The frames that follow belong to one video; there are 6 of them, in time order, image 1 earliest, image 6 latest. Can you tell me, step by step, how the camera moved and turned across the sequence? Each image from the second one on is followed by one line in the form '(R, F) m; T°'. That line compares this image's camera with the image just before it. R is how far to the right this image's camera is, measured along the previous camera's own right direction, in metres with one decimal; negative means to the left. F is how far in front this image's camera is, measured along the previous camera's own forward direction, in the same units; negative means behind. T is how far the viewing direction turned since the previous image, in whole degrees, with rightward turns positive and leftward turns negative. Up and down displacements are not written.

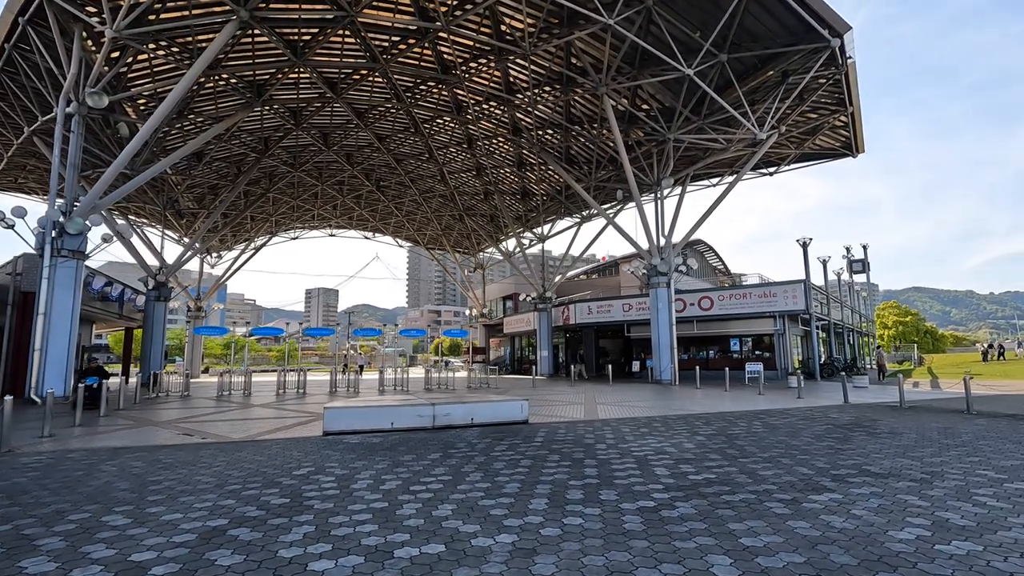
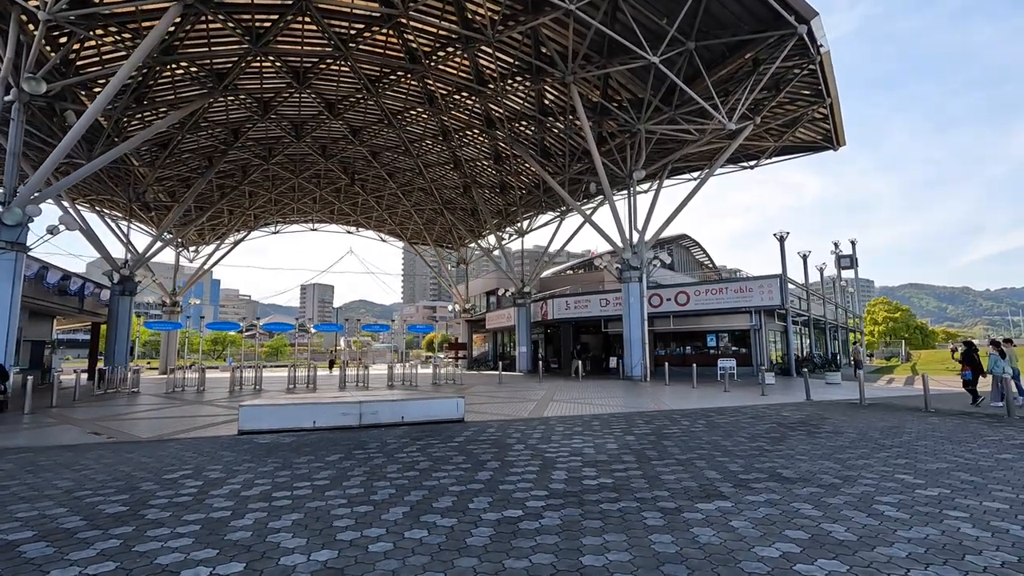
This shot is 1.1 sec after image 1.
(+1.3, +0.5) m; 0°
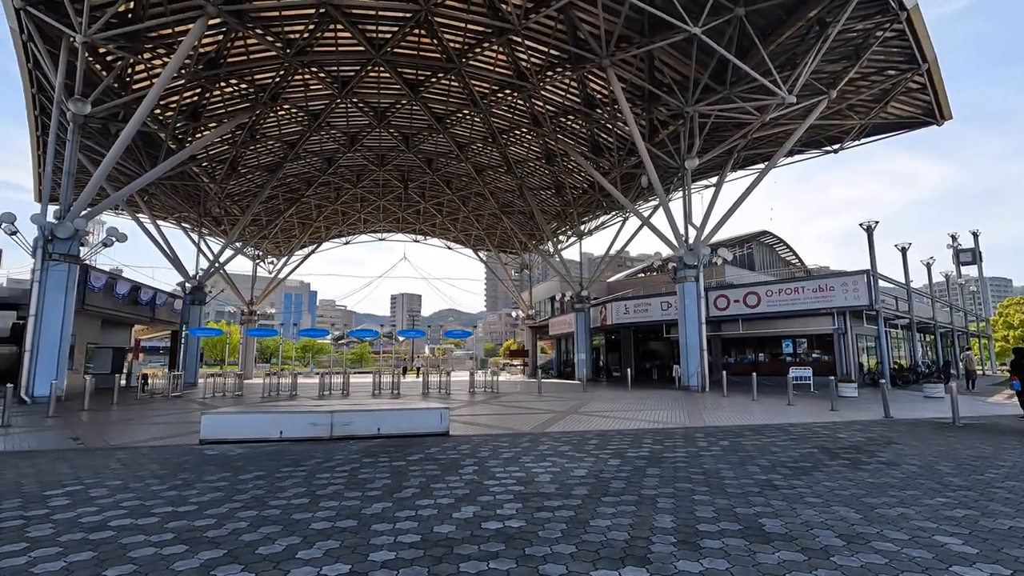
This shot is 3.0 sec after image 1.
(+1.8, +1.4) m; -9°
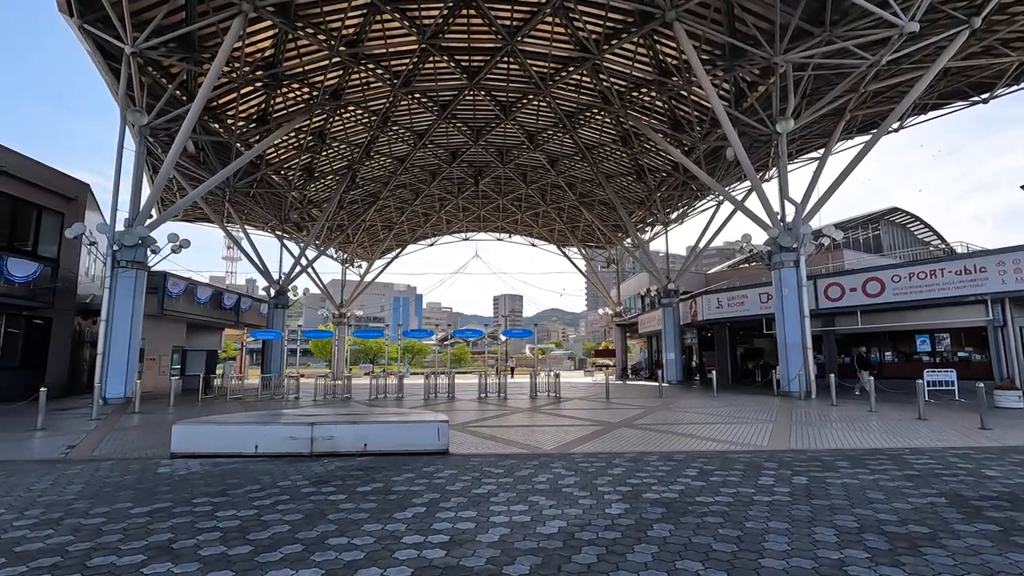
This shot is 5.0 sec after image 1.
(+1.4, +2.0) m; -11°
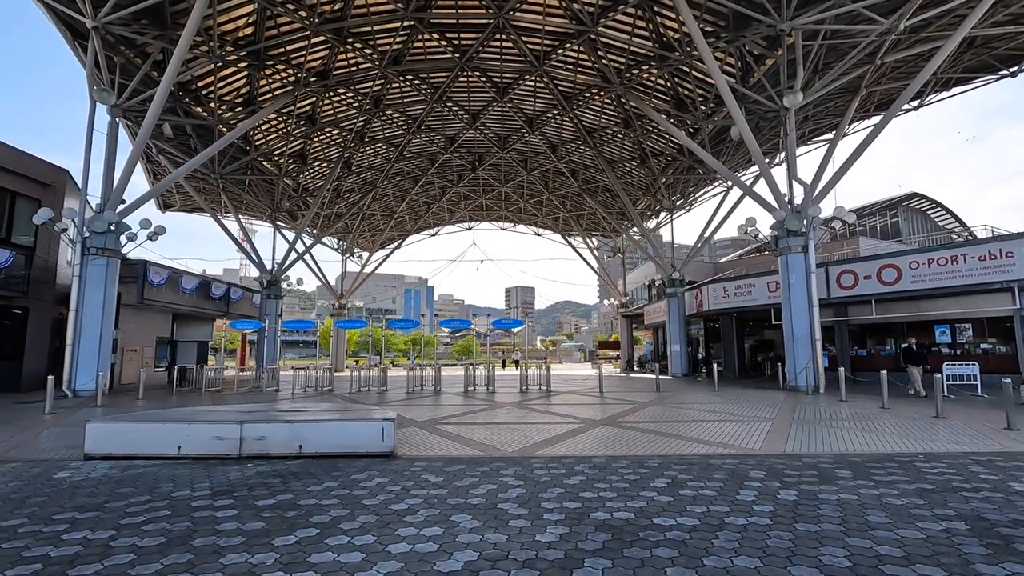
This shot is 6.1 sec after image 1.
(+0.8, +1.0) m; -1°
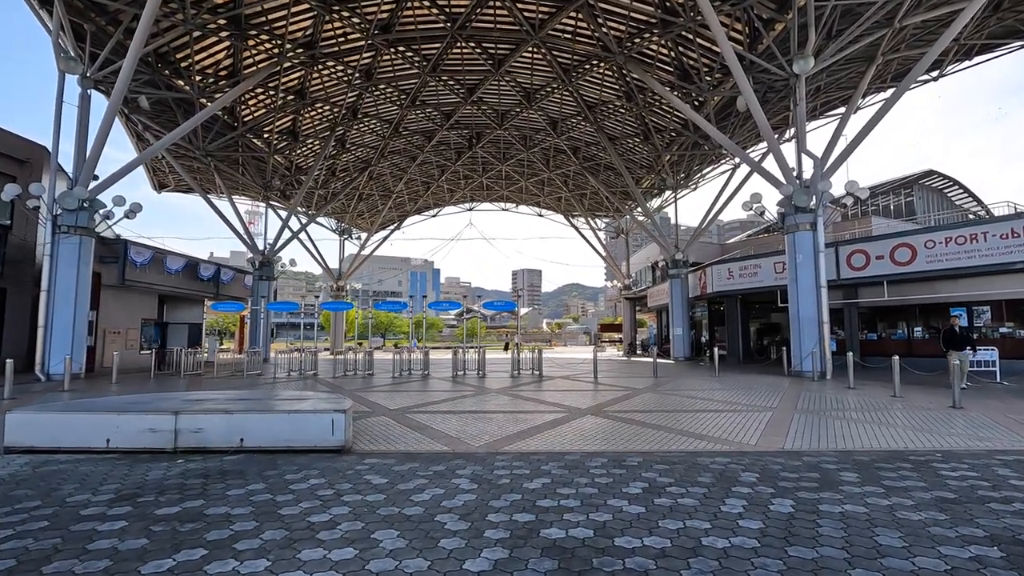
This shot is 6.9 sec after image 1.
(+0.5, +0.8) m; -1°
